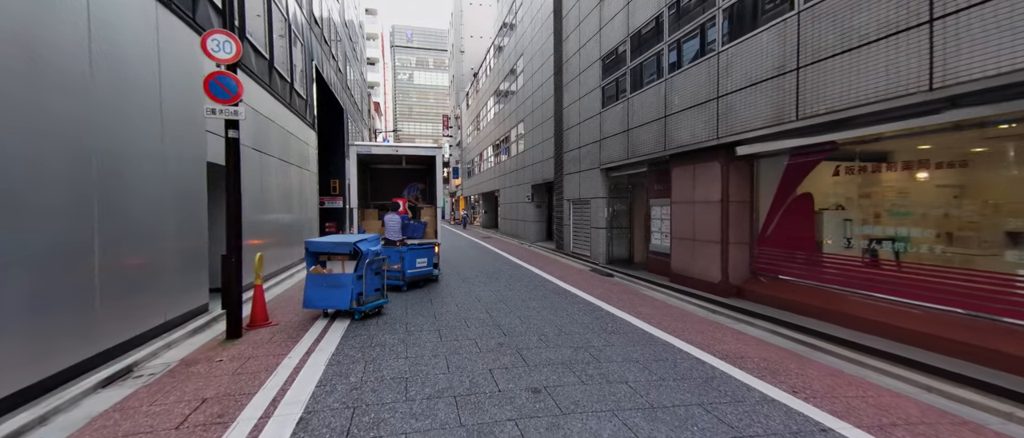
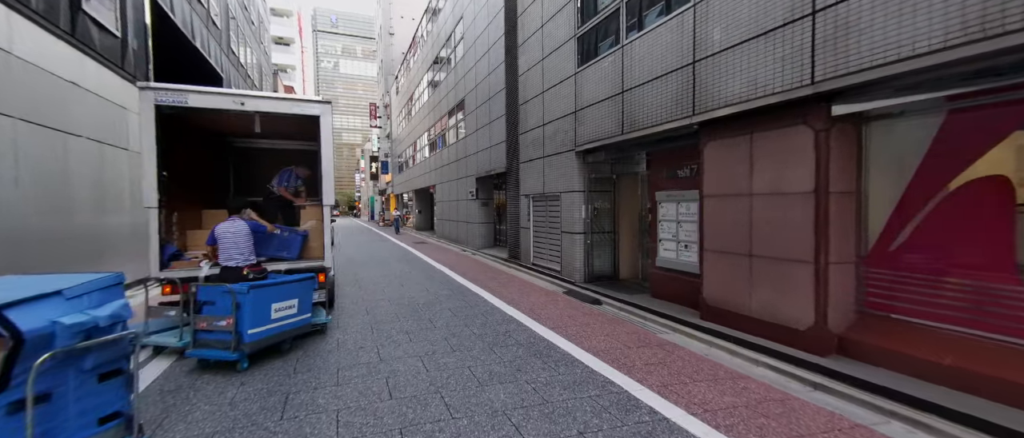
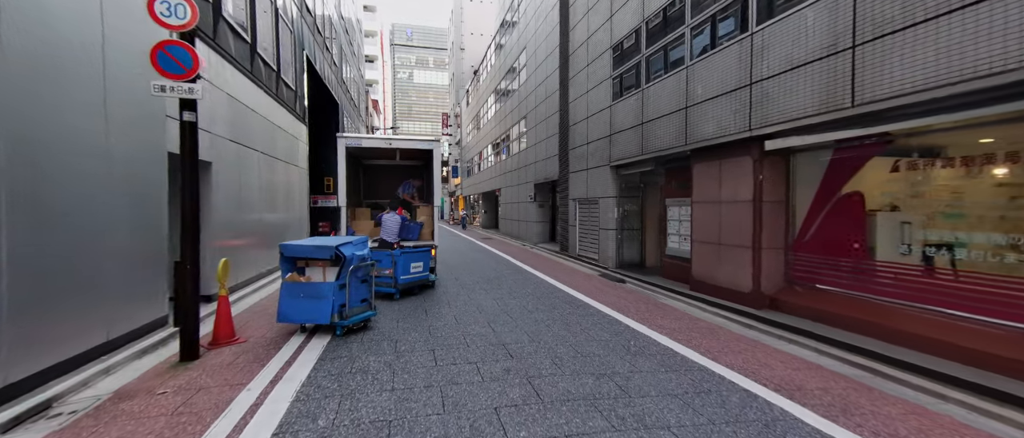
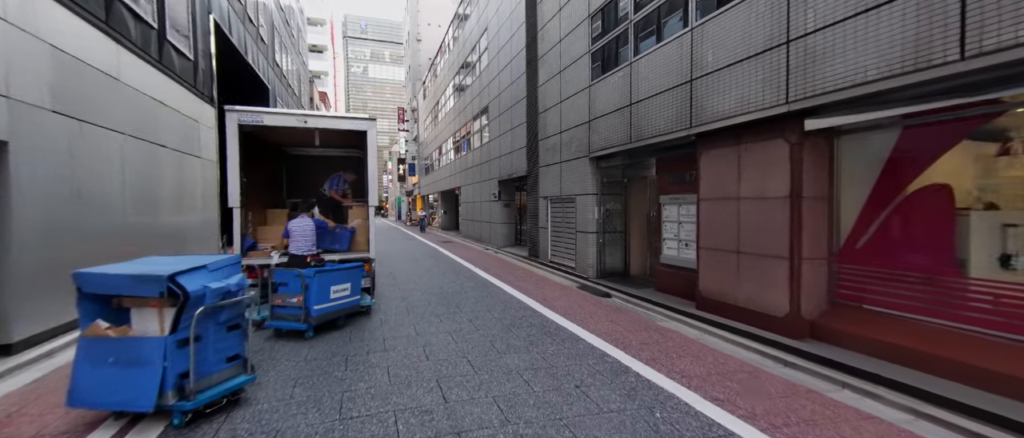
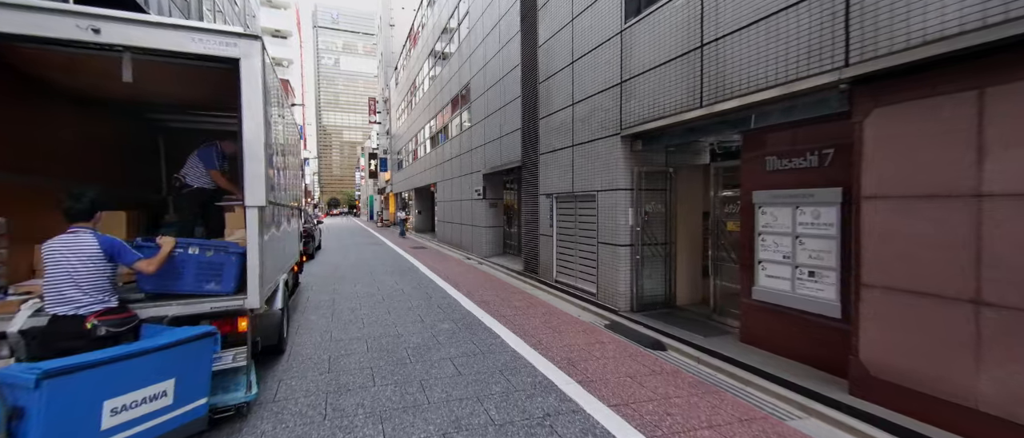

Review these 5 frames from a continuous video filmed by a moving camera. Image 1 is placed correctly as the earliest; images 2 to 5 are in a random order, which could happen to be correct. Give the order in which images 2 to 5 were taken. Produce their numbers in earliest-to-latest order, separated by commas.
3, 4, 2, 5
